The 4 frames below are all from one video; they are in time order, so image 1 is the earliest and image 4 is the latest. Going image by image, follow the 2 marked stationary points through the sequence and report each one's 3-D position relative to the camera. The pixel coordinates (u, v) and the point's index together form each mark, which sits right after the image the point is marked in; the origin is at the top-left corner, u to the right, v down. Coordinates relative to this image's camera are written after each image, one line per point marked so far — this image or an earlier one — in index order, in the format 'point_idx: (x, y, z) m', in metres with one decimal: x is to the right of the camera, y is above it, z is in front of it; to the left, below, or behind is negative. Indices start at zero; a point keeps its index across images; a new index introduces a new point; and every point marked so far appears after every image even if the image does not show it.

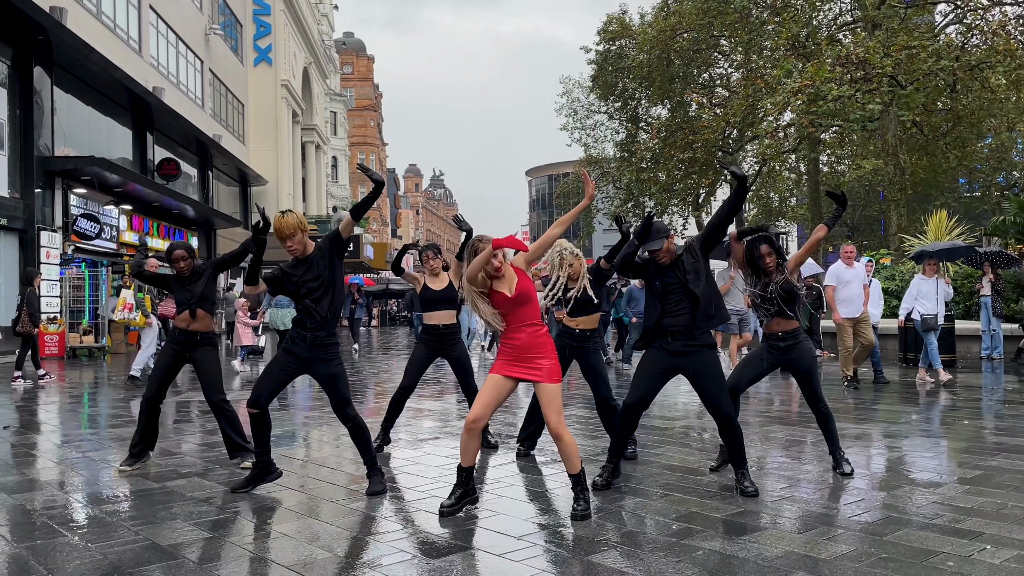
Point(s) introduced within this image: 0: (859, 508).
0: (+1.9, -1.2, +5.0) m
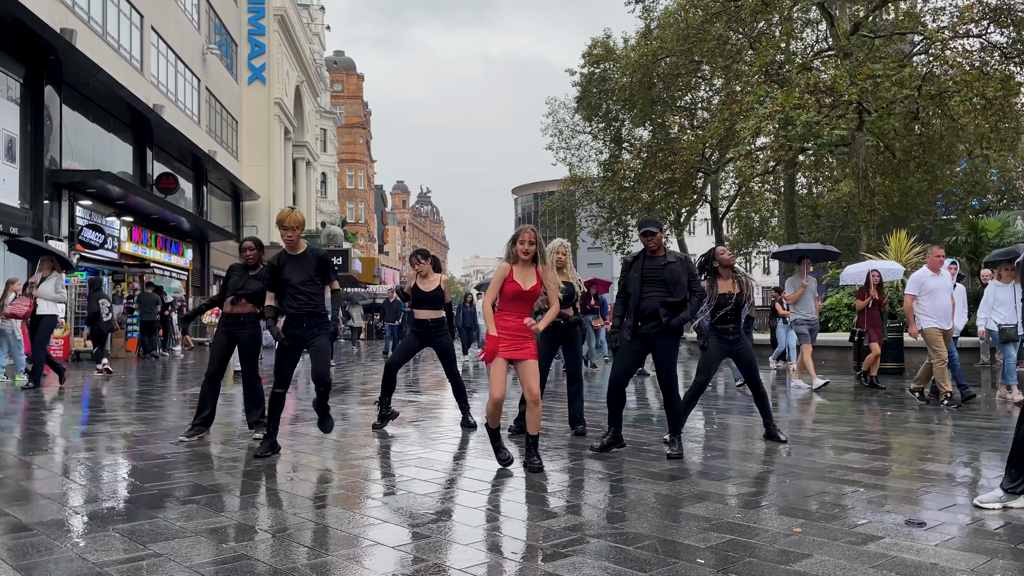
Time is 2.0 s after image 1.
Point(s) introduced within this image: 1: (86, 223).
0: (+1.8, -1.2, +6.0) m
1: (-9.6, +1.5, +19.8) m
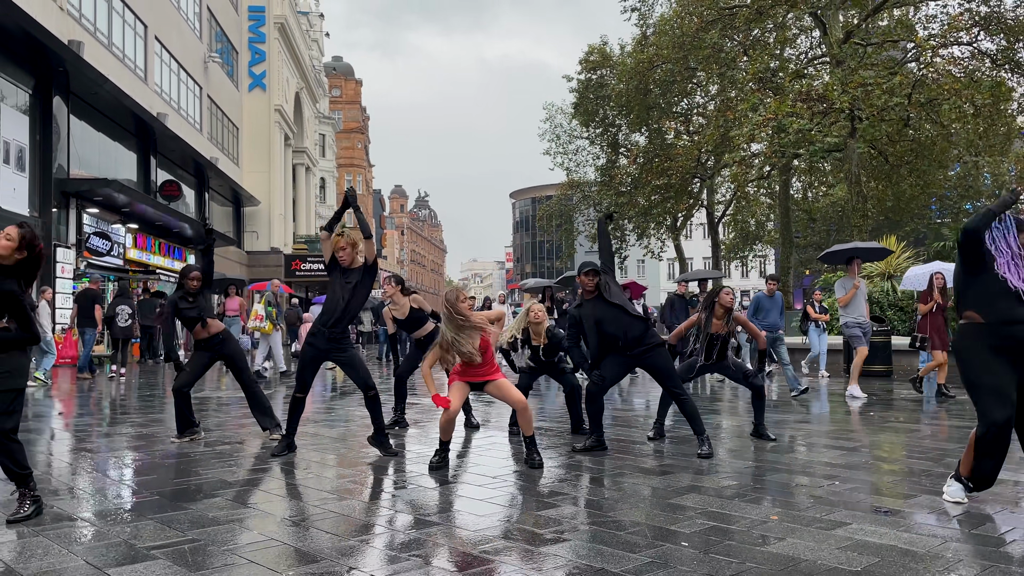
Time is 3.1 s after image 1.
0: (+1.8, -1.3, +6.4) m
1: (-9.7, +1.3, +20.2) m
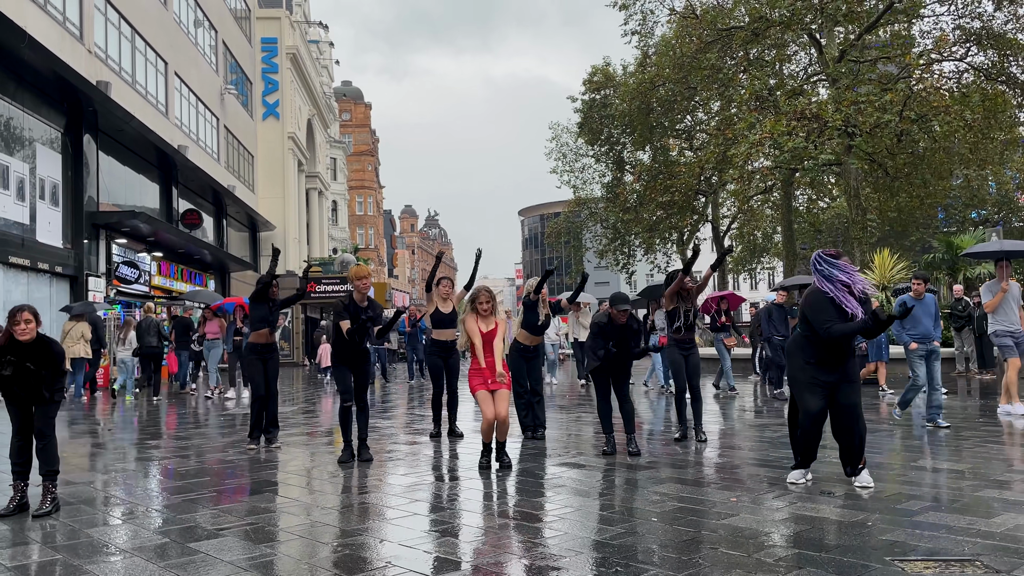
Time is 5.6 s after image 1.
0: (+1.8, -1.4, +7.2) m
1: (-9.5, +0.7, +21.2) m
